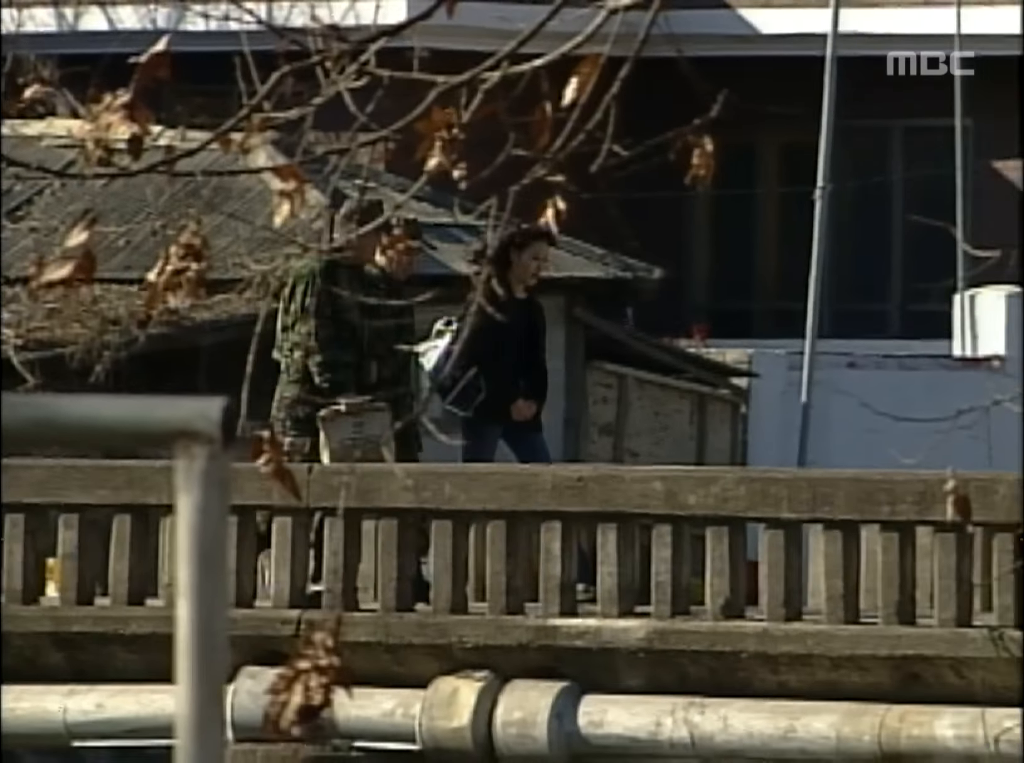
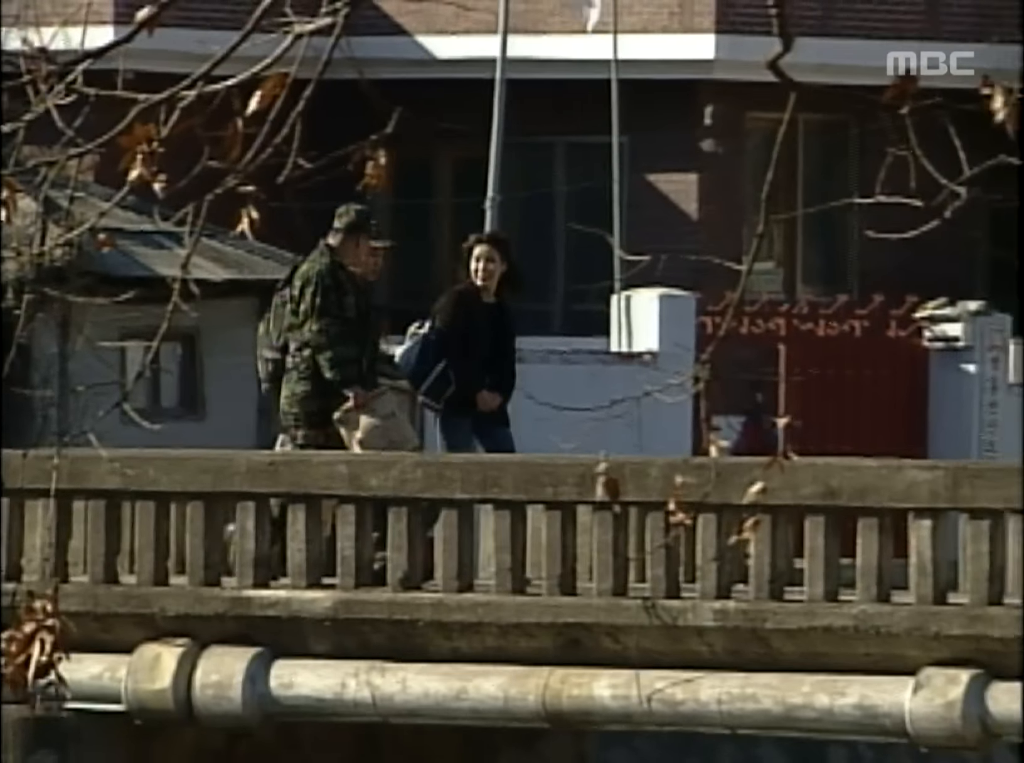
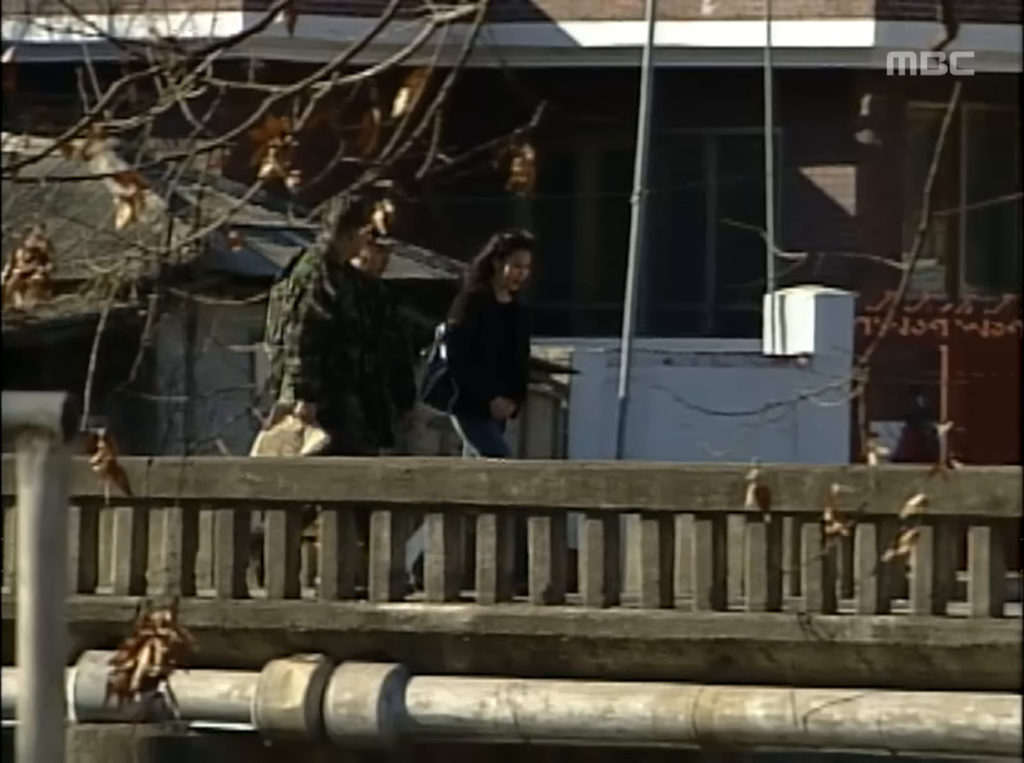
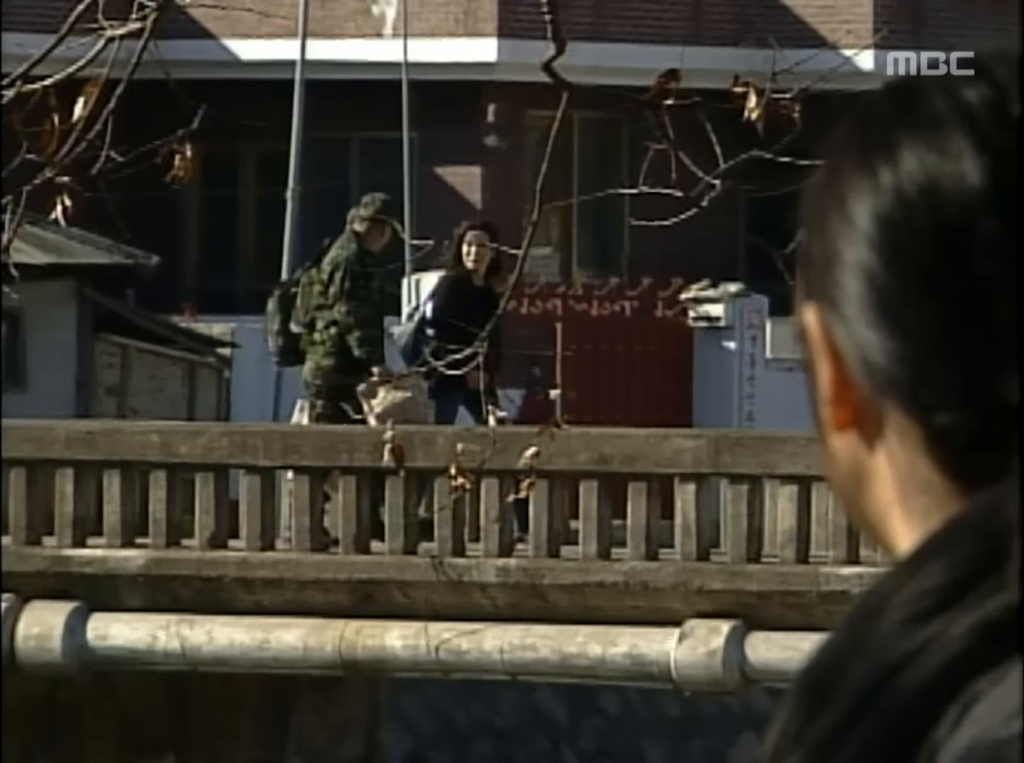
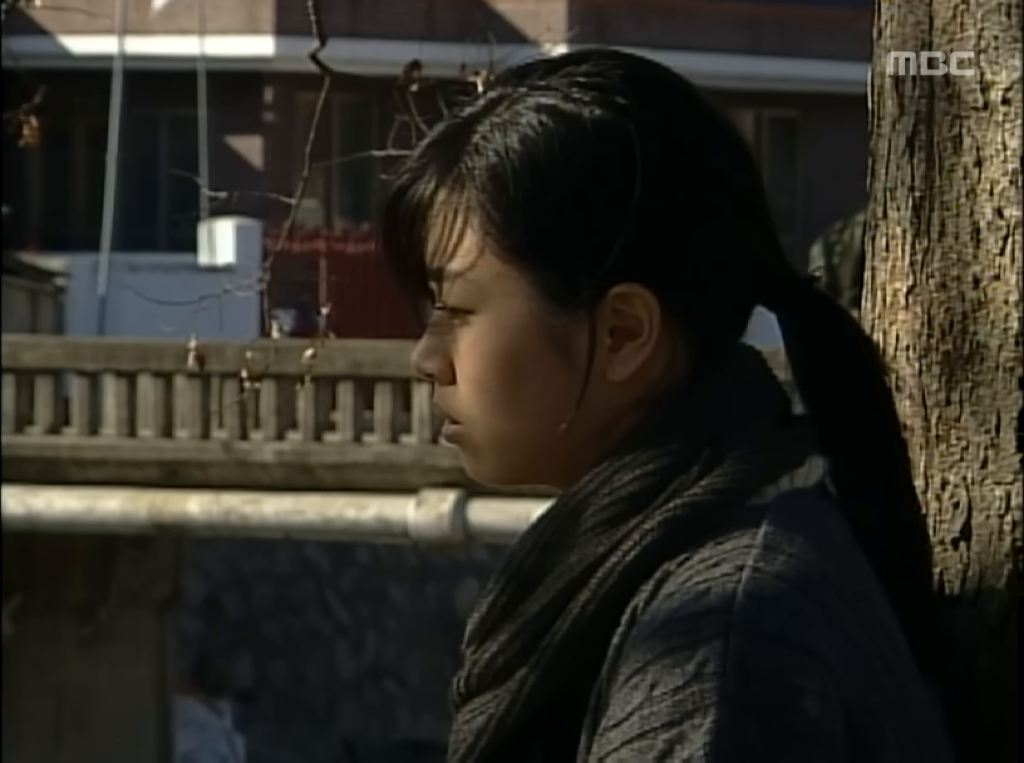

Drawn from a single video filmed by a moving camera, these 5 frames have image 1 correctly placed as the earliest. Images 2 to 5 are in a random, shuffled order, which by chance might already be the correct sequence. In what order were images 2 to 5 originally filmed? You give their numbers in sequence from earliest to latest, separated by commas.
3, 2, 4, 5
